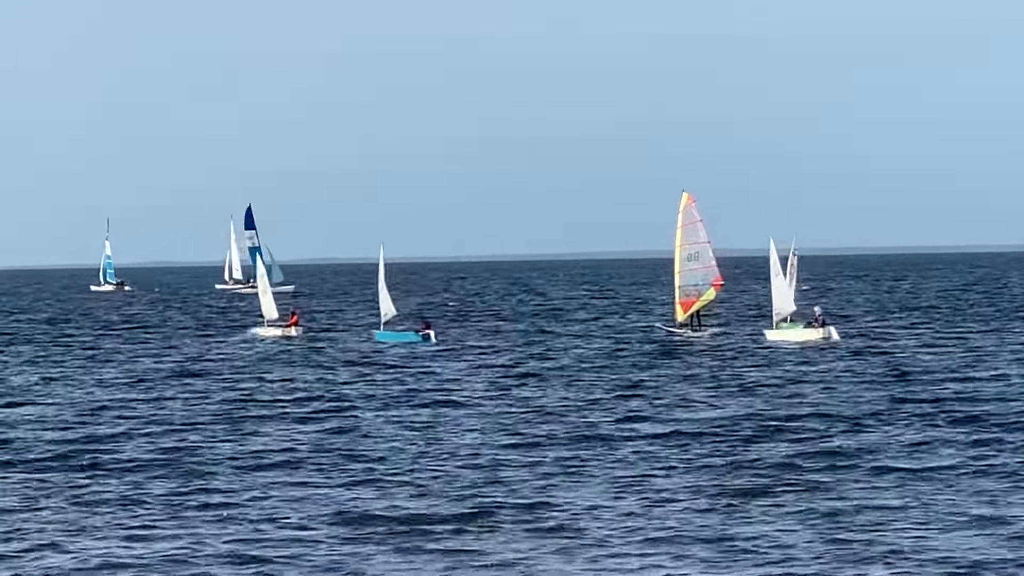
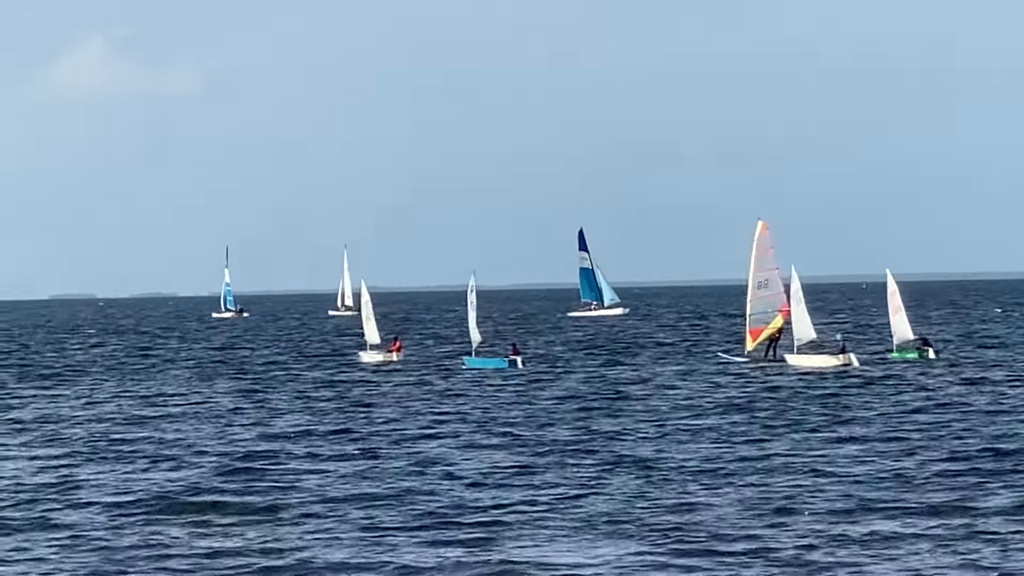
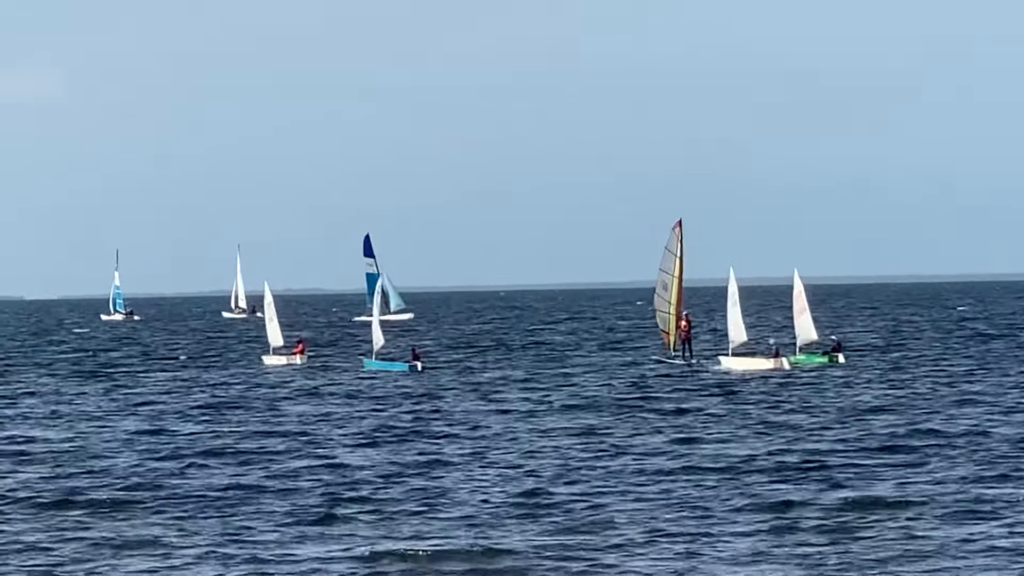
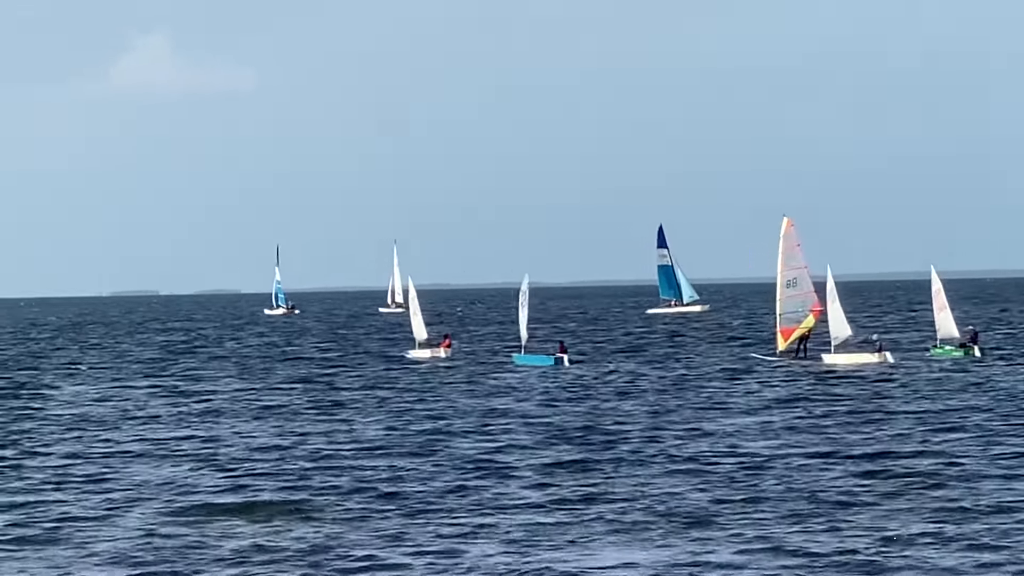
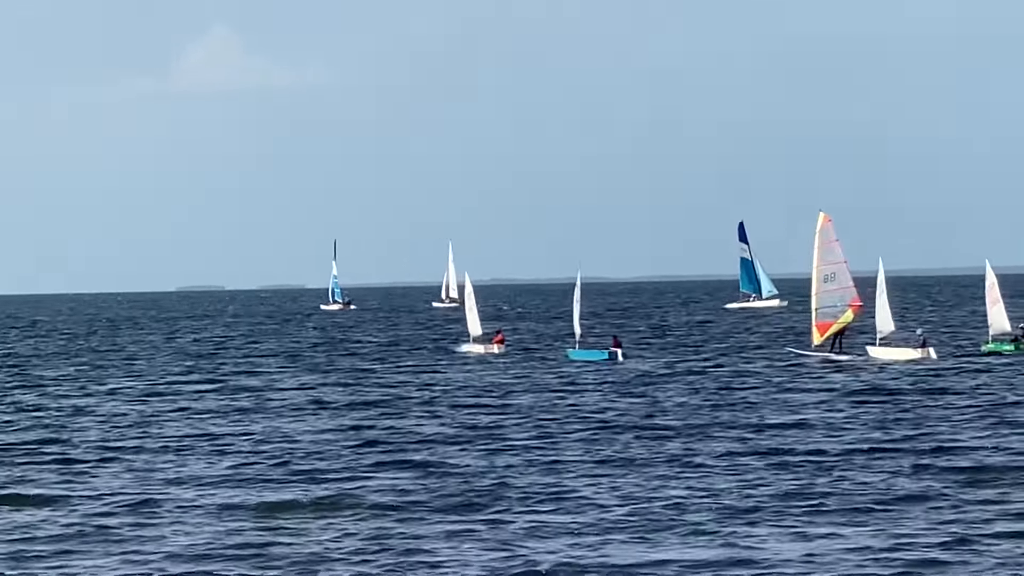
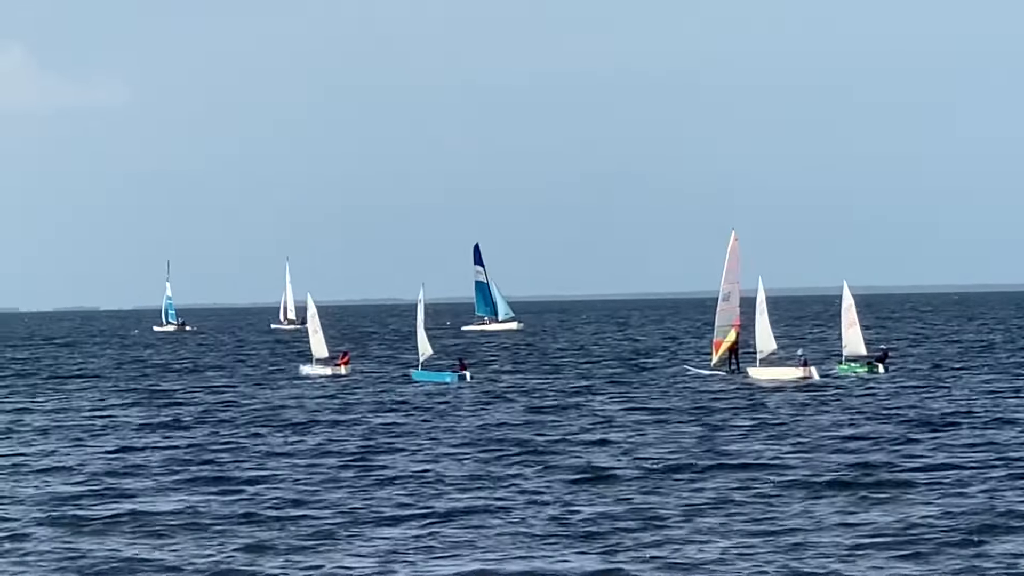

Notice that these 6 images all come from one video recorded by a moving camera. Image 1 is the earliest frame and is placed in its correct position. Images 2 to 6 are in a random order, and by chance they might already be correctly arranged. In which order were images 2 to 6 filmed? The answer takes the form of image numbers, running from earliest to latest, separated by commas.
3, 6, 2, 4, 5
